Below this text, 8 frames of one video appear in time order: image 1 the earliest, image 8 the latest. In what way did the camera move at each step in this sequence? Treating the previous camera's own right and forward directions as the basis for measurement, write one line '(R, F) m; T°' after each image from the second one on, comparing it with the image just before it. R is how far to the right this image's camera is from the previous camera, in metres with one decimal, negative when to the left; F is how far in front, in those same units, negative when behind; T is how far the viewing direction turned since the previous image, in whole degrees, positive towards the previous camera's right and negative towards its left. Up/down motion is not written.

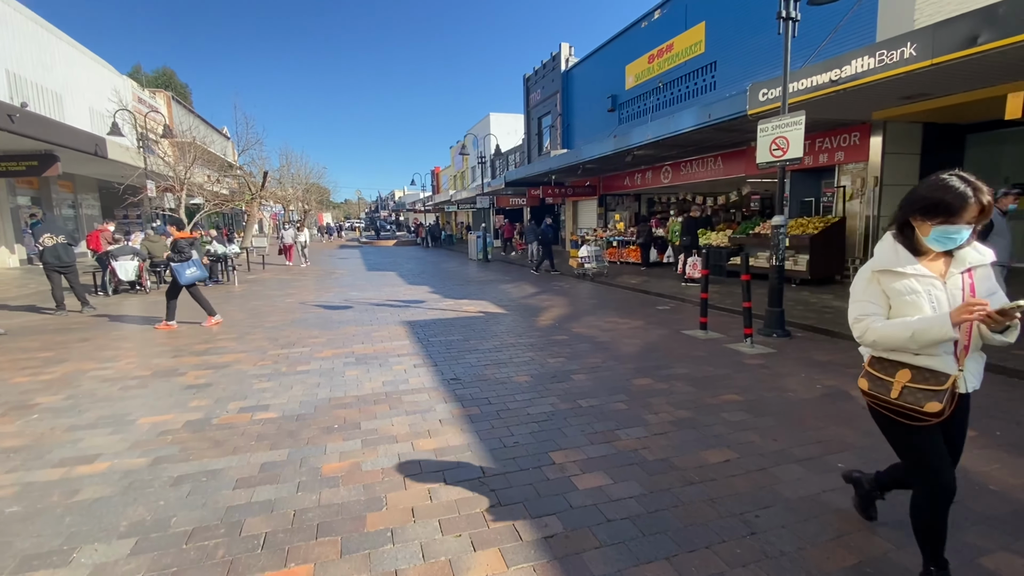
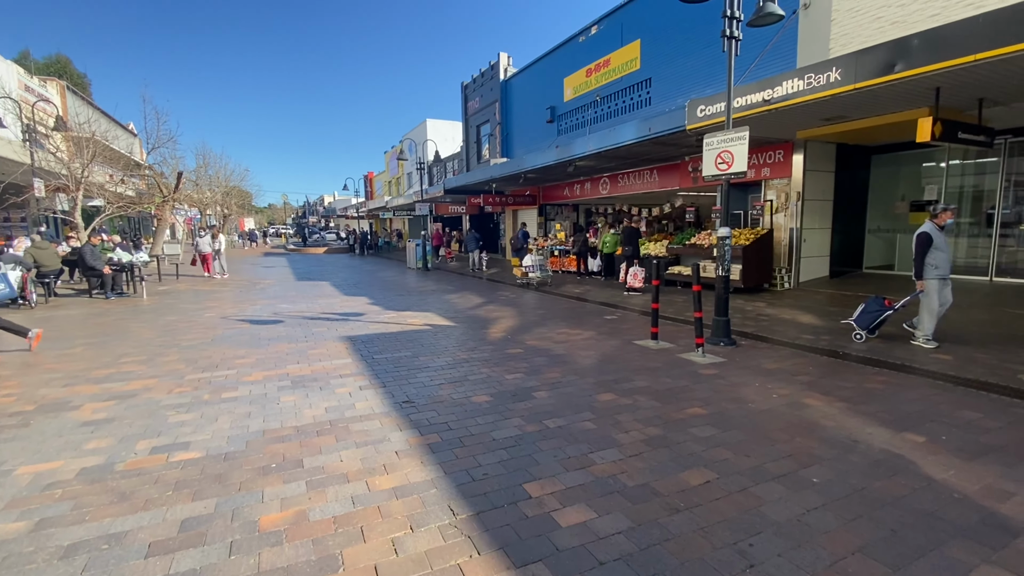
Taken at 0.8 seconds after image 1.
(-0.2, +0.3) m; +8°
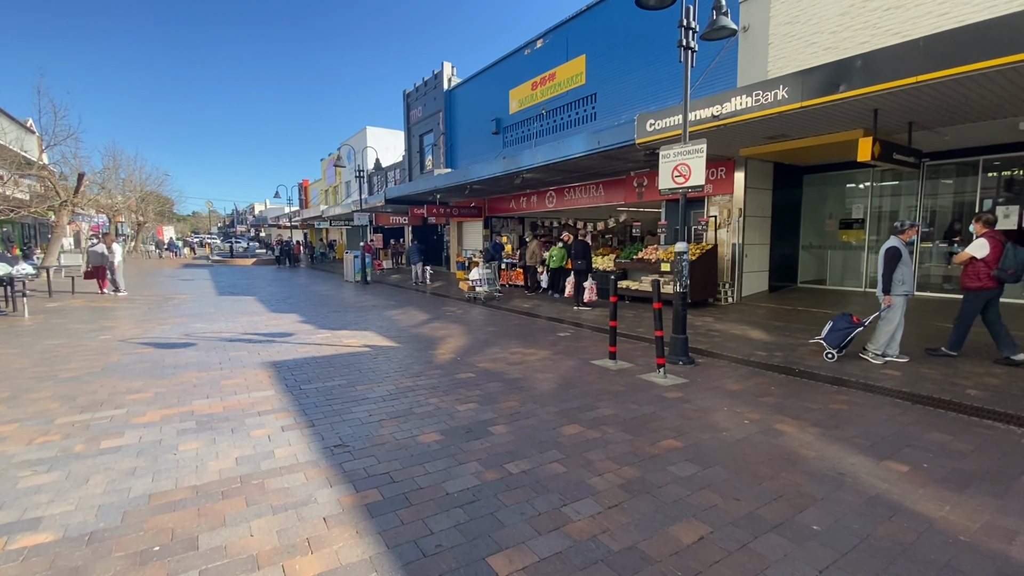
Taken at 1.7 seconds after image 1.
(-0.1, +0.5) m; +7°
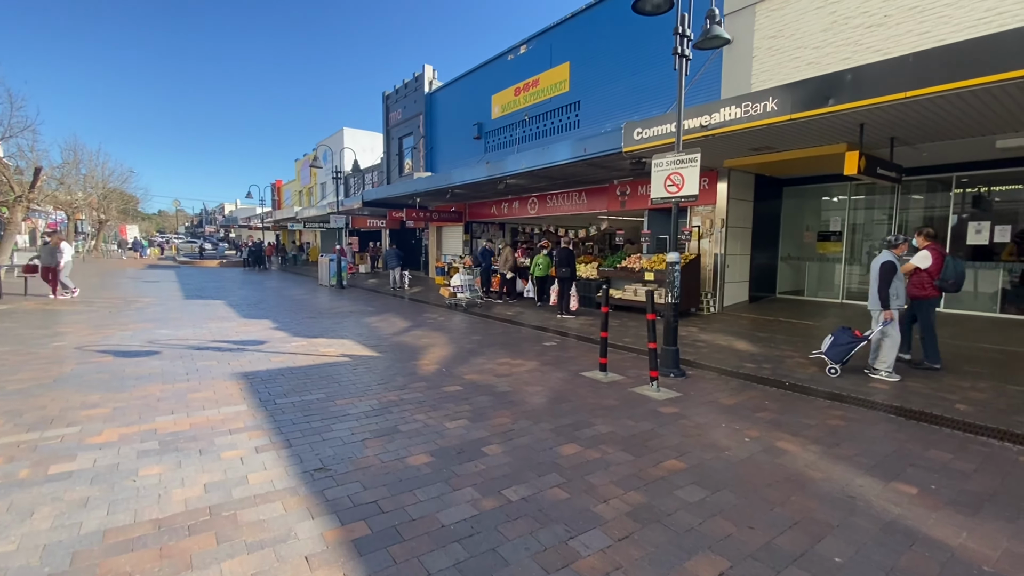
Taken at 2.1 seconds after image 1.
(-0.2, +0.2) m; +3°
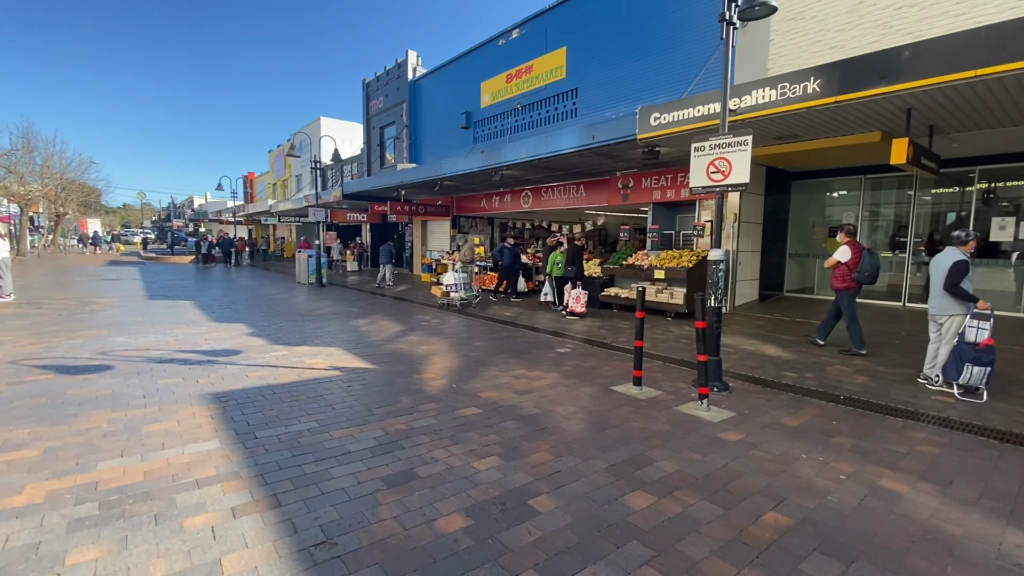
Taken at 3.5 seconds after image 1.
(-0.5, +0.8) m; +3°
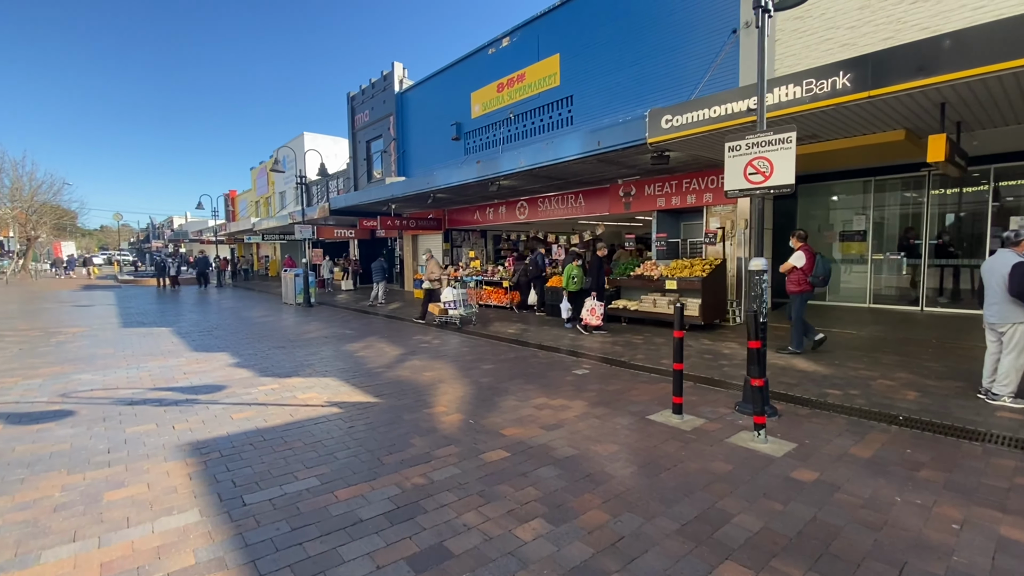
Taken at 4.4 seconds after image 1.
(-0.3, +0.6) m; +2°
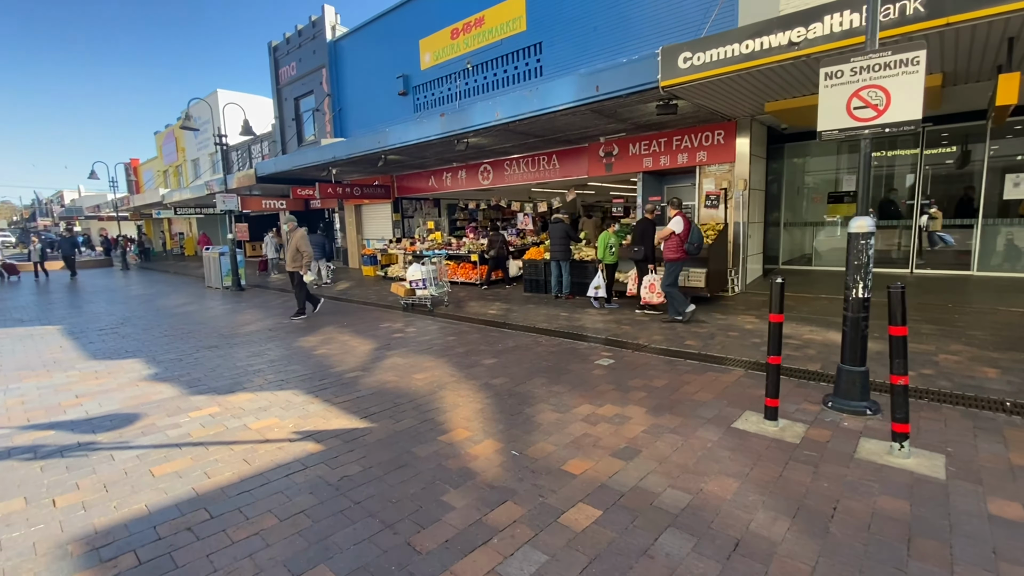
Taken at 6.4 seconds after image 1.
(-0.8, +1.4) m; +7°
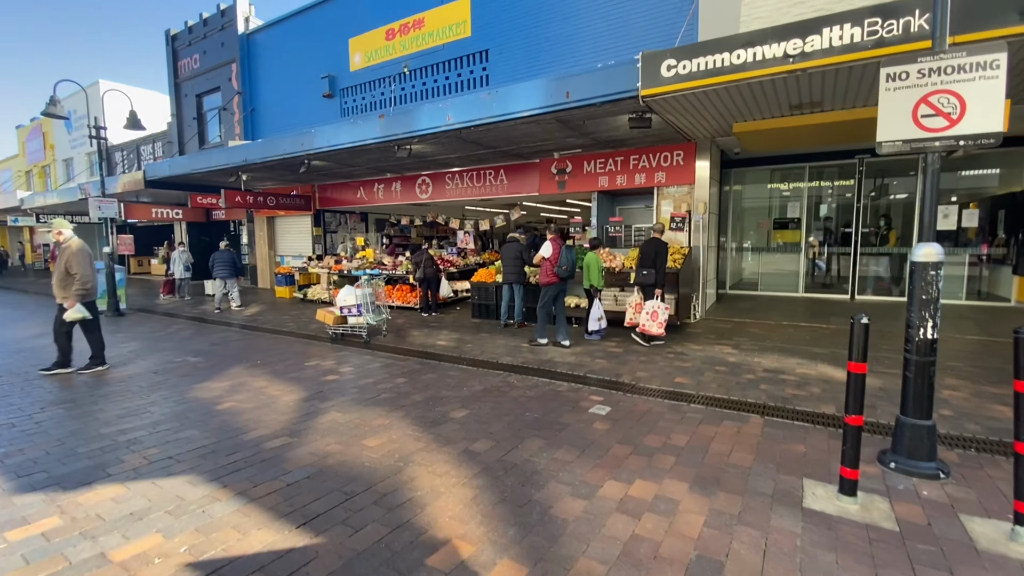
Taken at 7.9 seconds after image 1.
(-0.5, +1.1) m; +10°
